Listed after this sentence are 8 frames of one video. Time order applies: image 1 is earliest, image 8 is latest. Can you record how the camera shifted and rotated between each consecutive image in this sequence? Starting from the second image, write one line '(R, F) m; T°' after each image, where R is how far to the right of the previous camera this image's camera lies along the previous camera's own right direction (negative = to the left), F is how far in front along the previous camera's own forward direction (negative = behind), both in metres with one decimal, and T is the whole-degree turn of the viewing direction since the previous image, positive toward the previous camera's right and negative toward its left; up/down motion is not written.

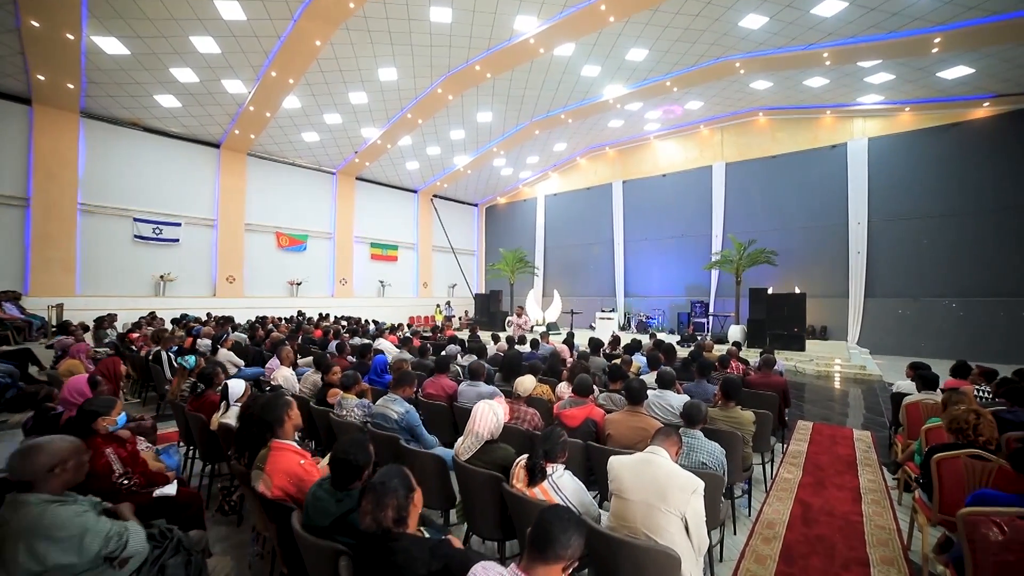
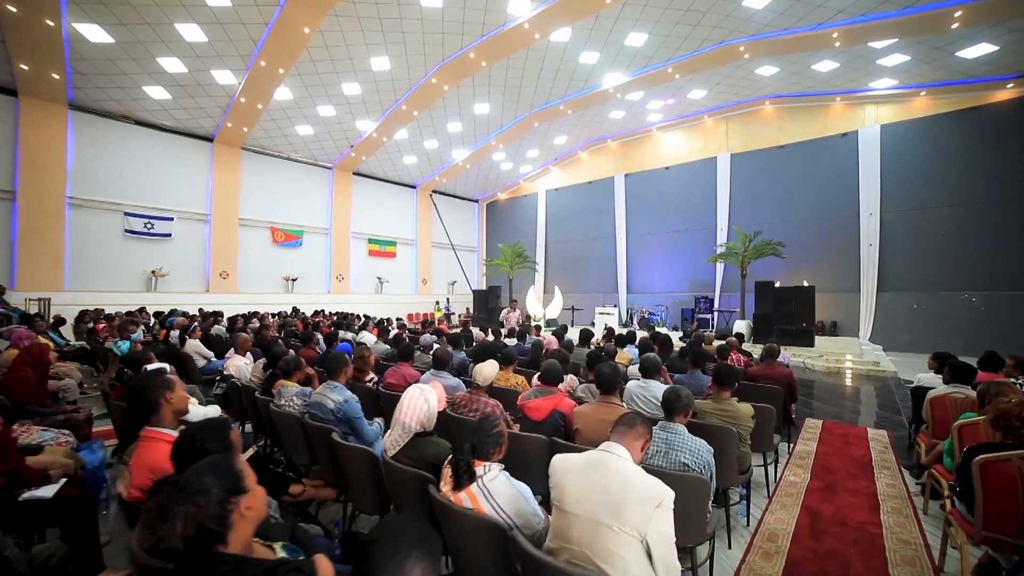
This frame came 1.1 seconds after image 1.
(+0.3, +0.4) m; -1°
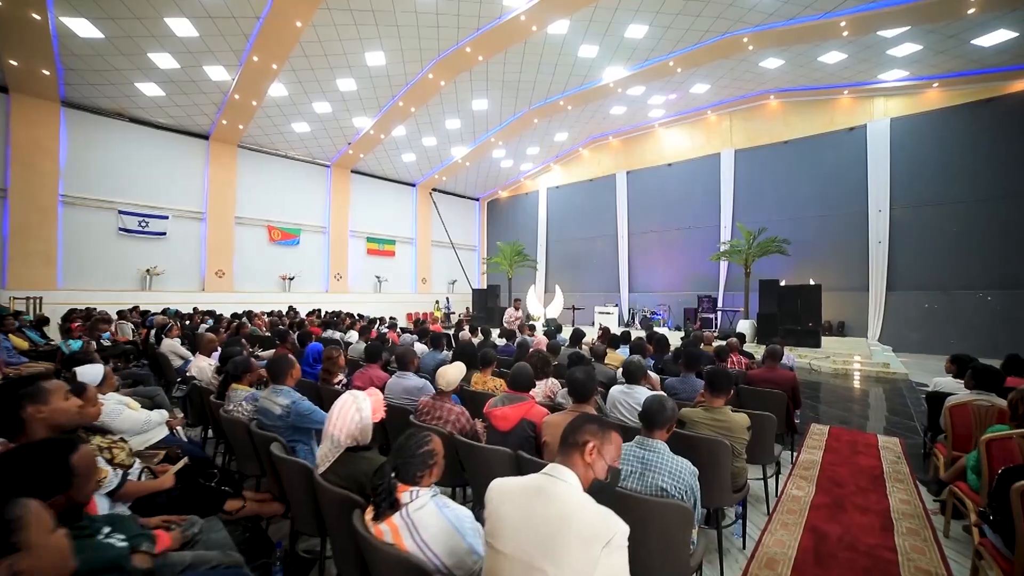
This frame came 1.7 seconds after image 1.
(+0.2, +0.3) m; -1°
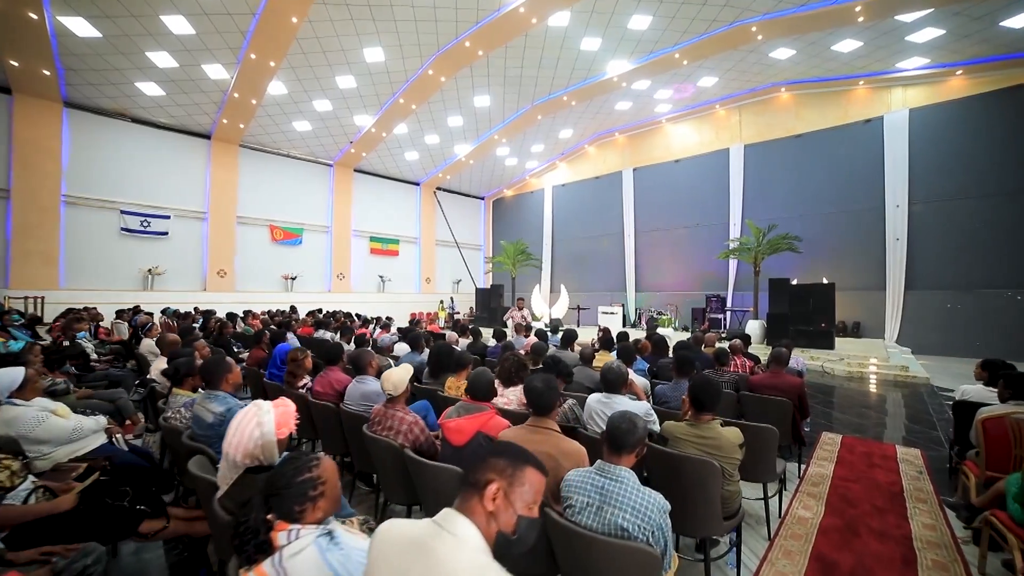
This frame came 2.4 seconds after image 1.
(+0.2, +0.3) m; -1°
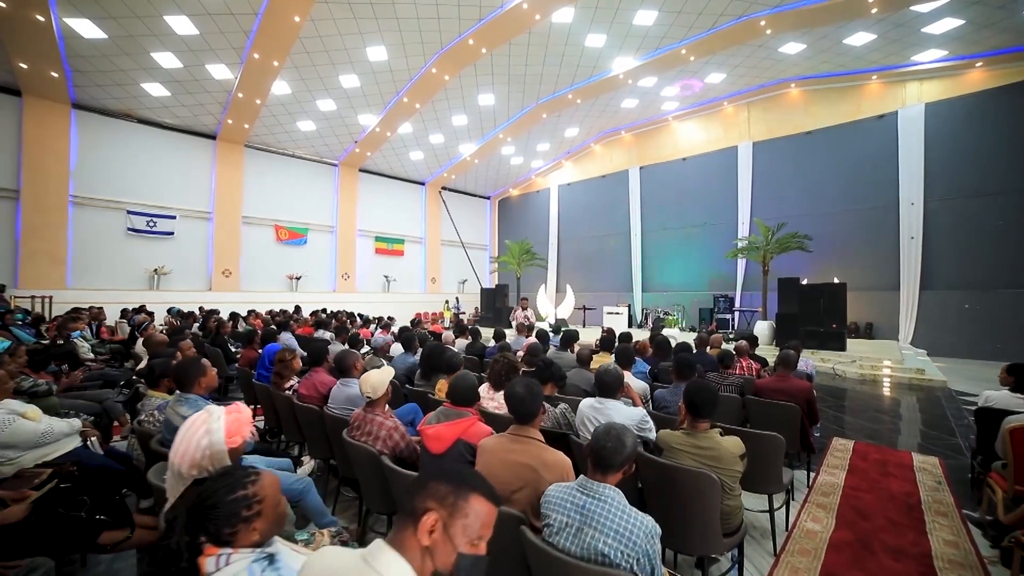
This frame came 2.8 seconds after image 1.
(+0.1, +0.1) m; -1°
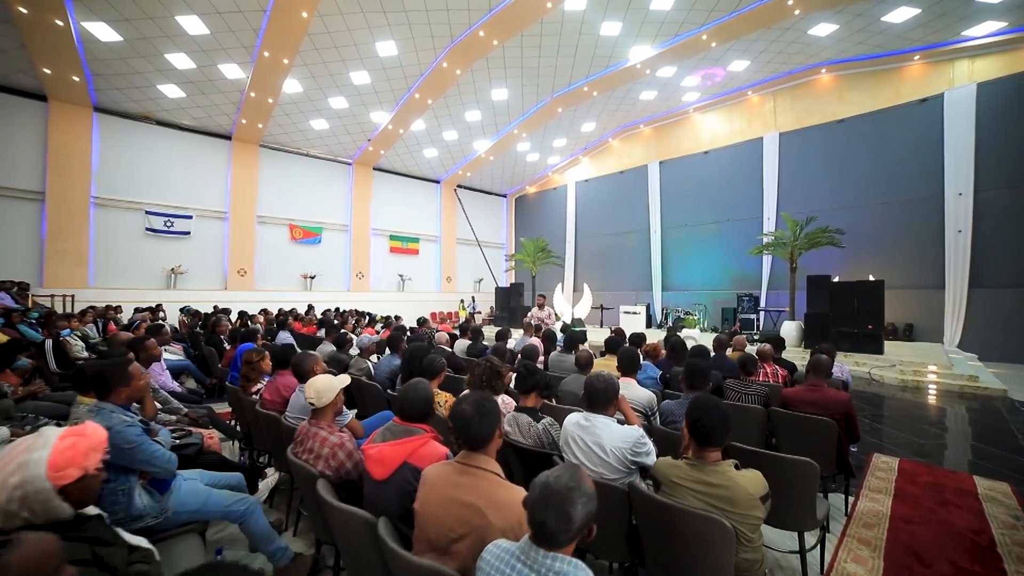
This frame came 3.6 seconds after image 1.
(+0.2, +0.3) m; -3°
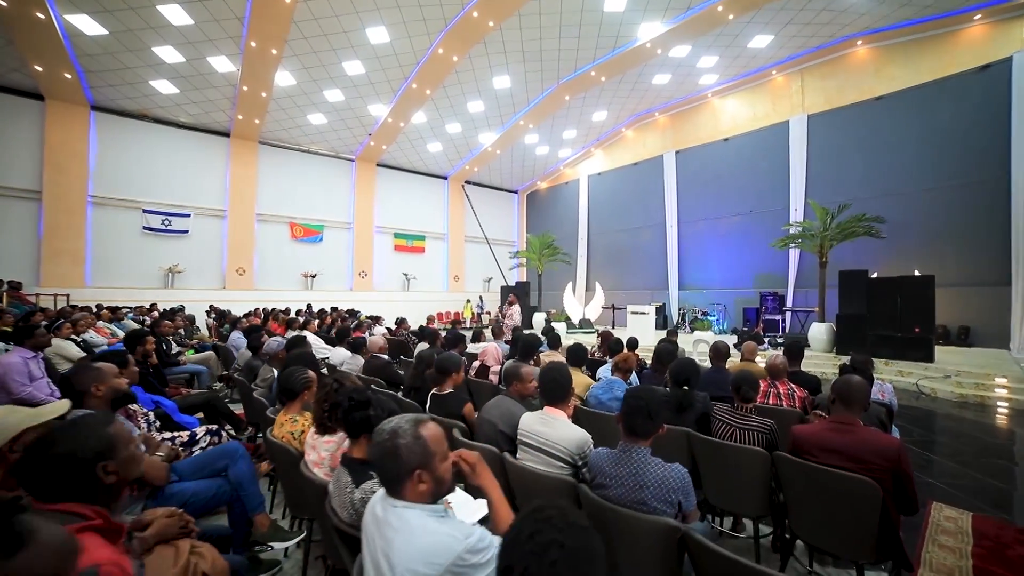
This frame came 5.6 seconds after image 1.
(+0.6, +0.8) m; -3°
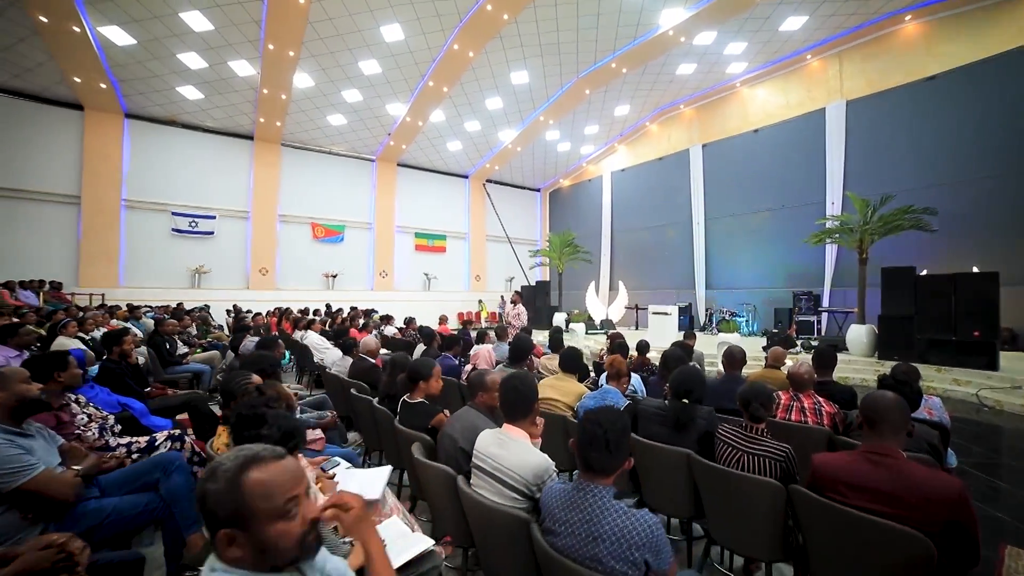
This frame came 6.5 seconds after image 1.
(+0.3, +0.3) m; -4°
